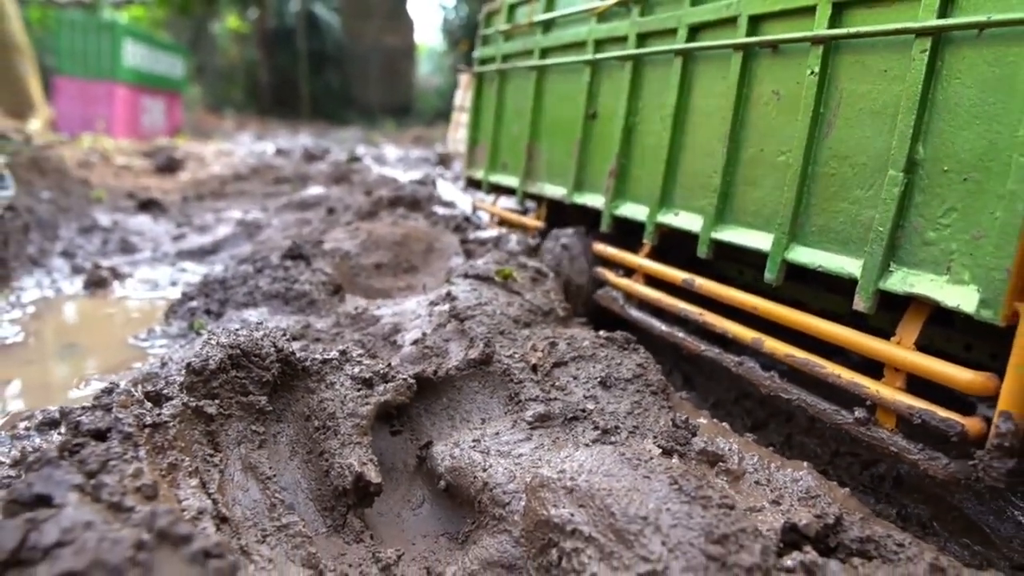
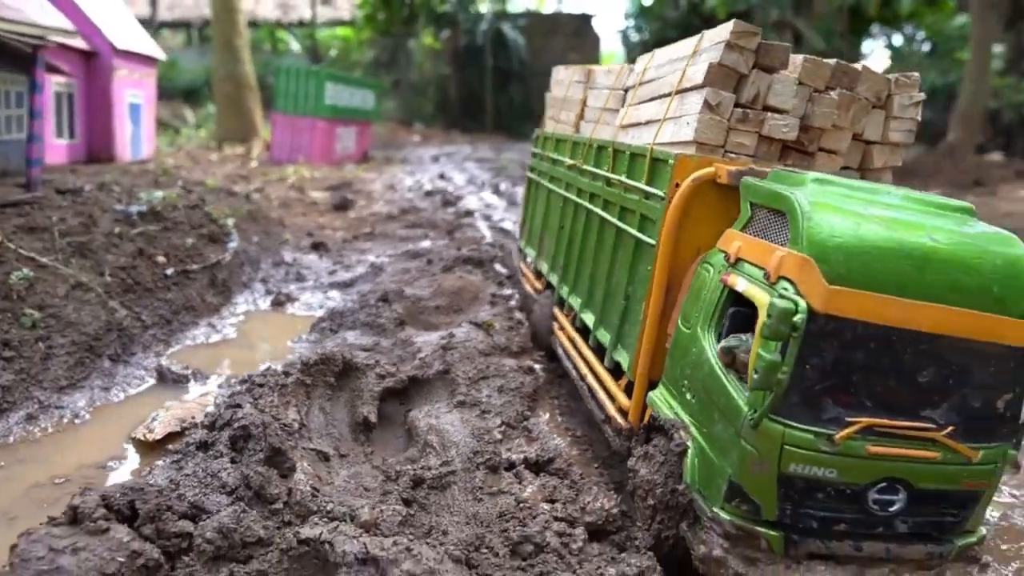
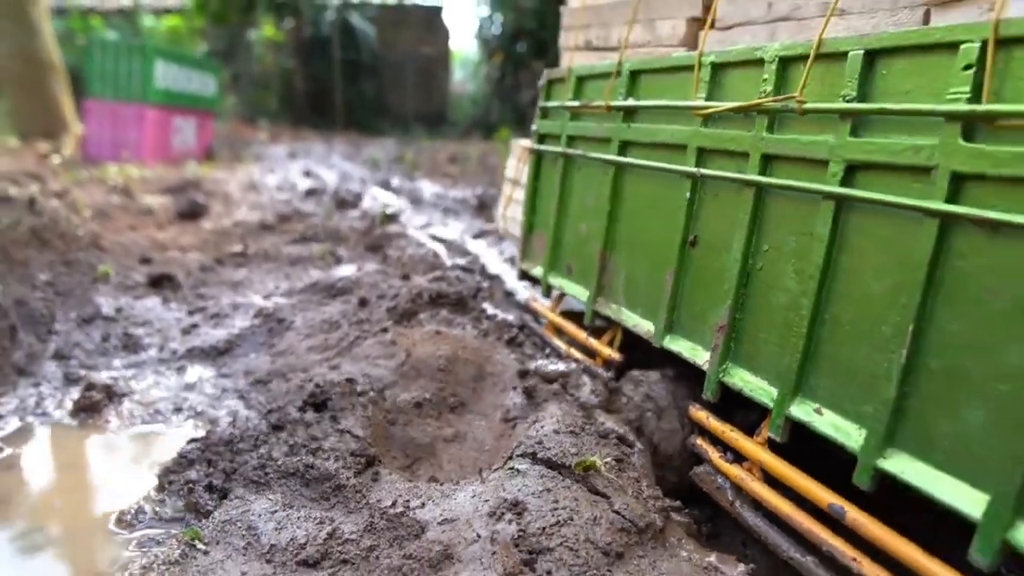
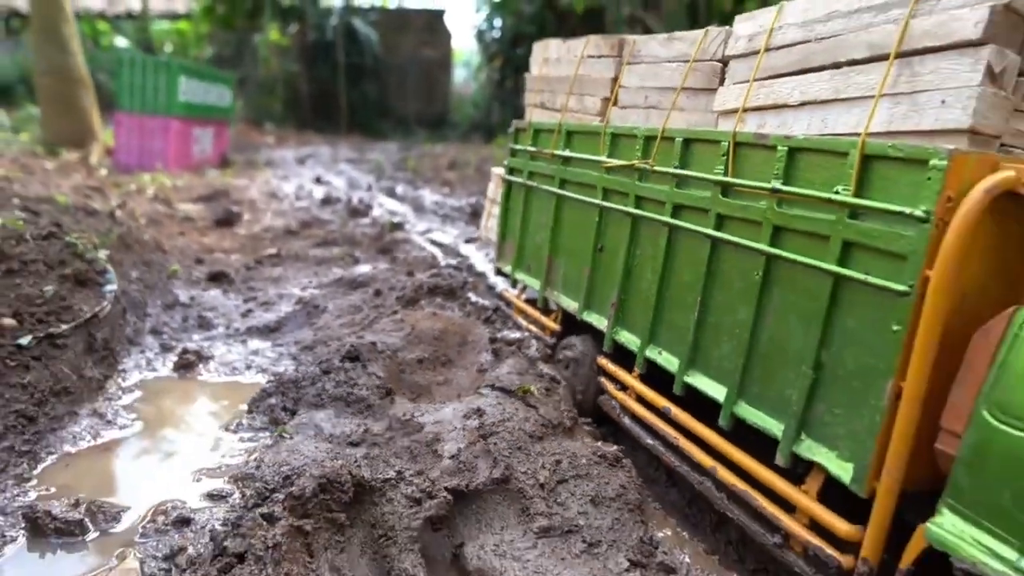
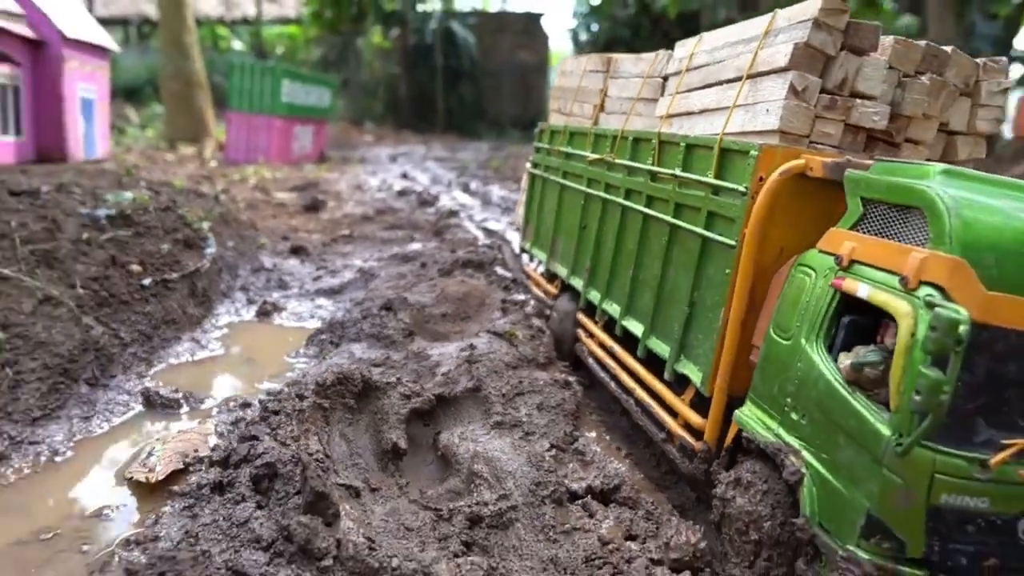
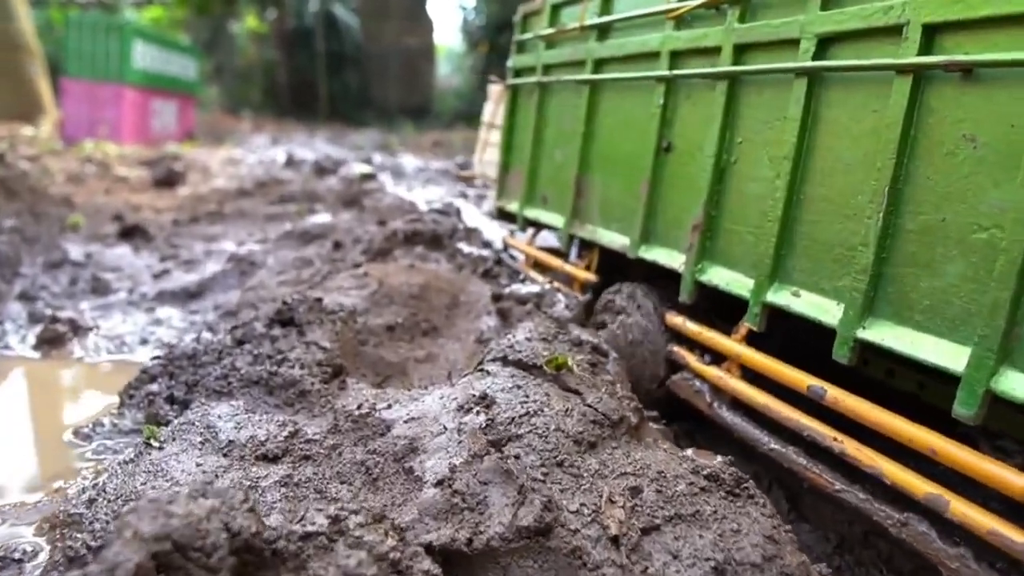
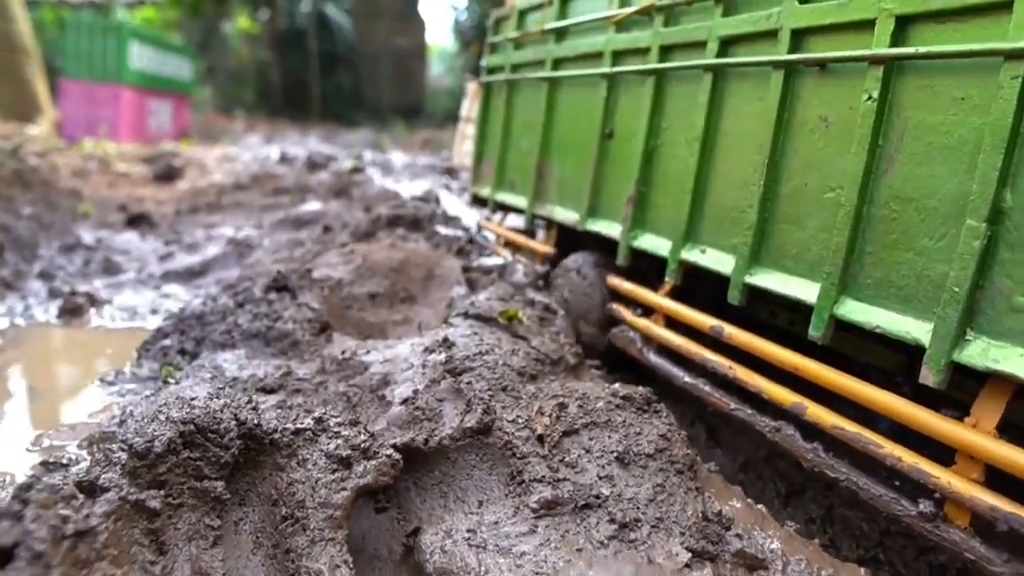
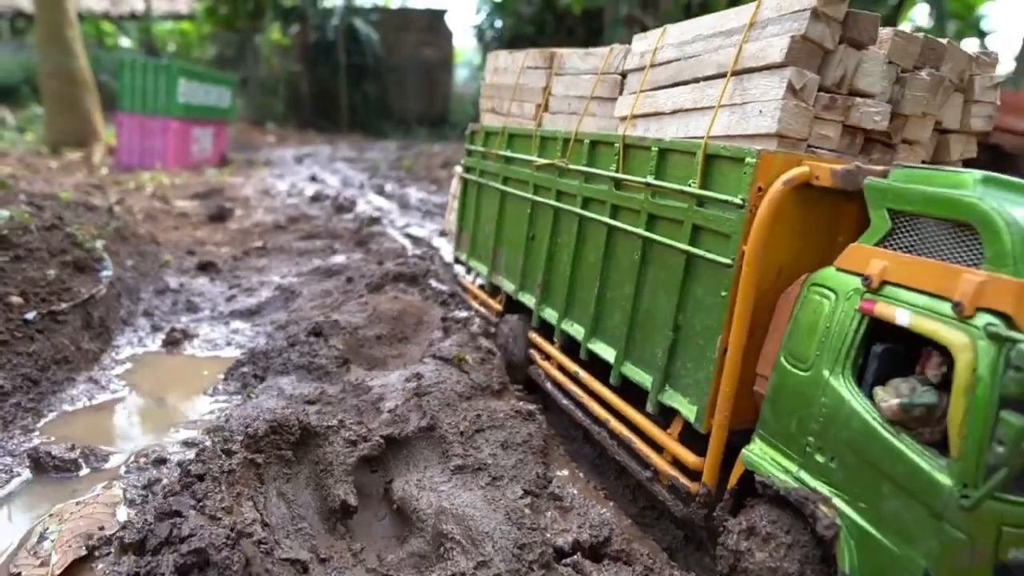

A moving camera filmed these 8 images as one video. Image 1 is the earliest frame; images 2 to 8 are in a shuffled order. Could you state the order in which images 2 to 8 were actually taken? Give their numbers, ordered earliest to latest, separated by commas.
7, 6, 3, 4, 8, 5, 2
